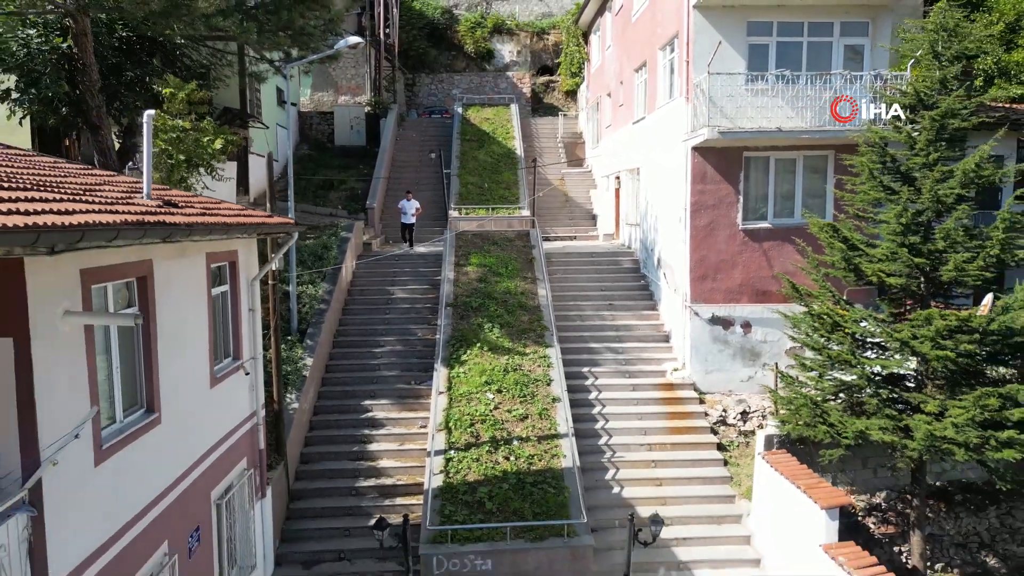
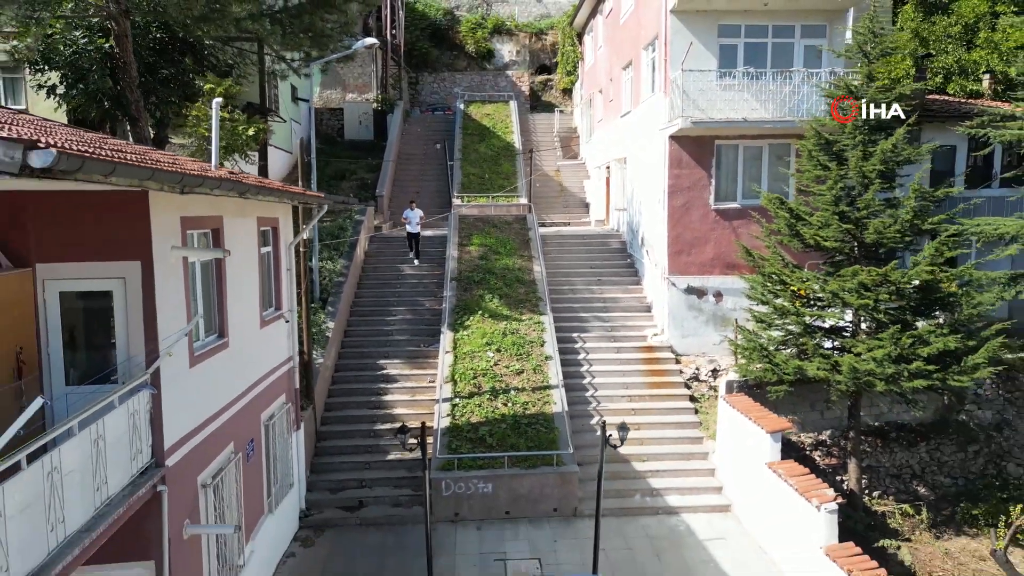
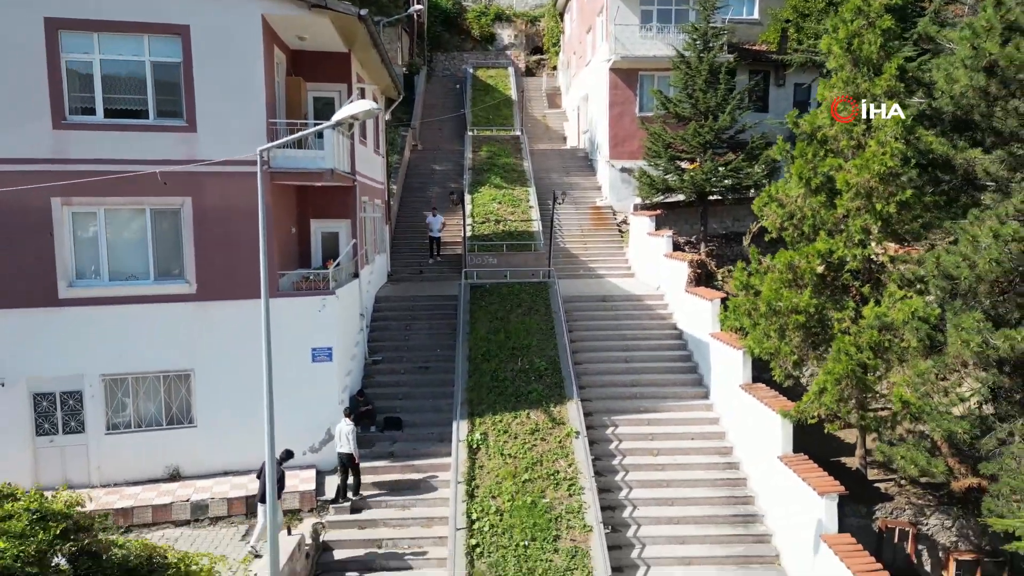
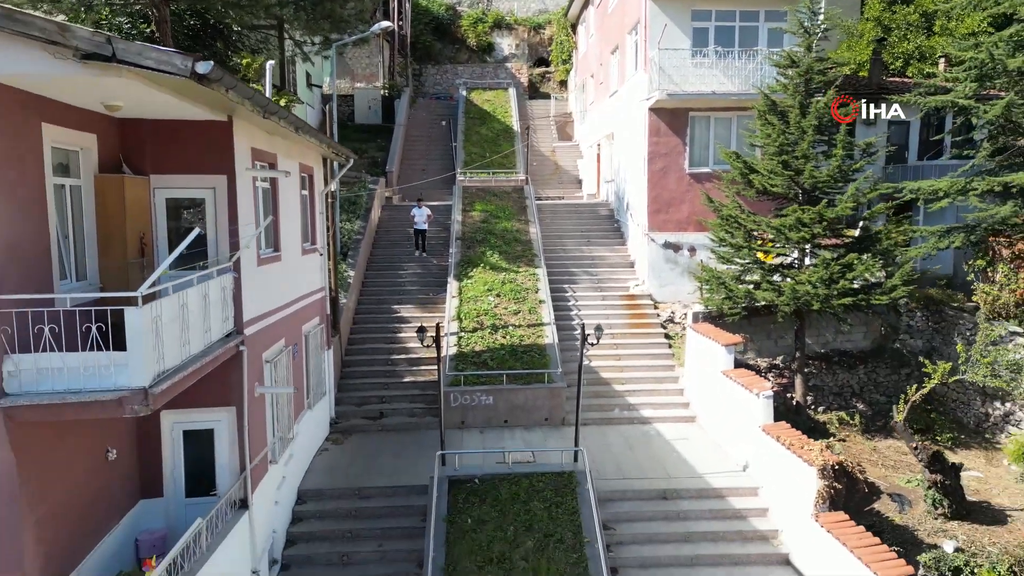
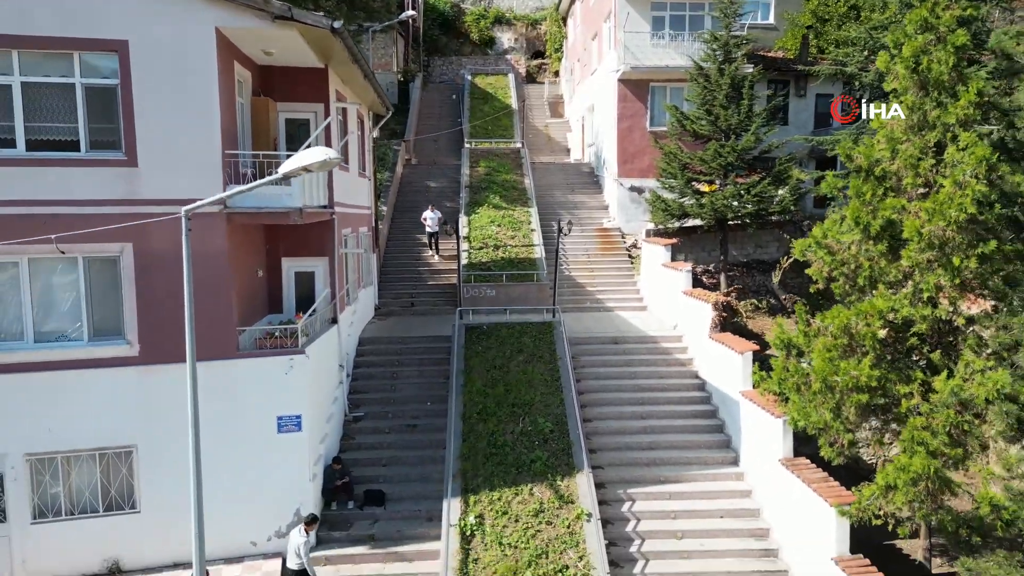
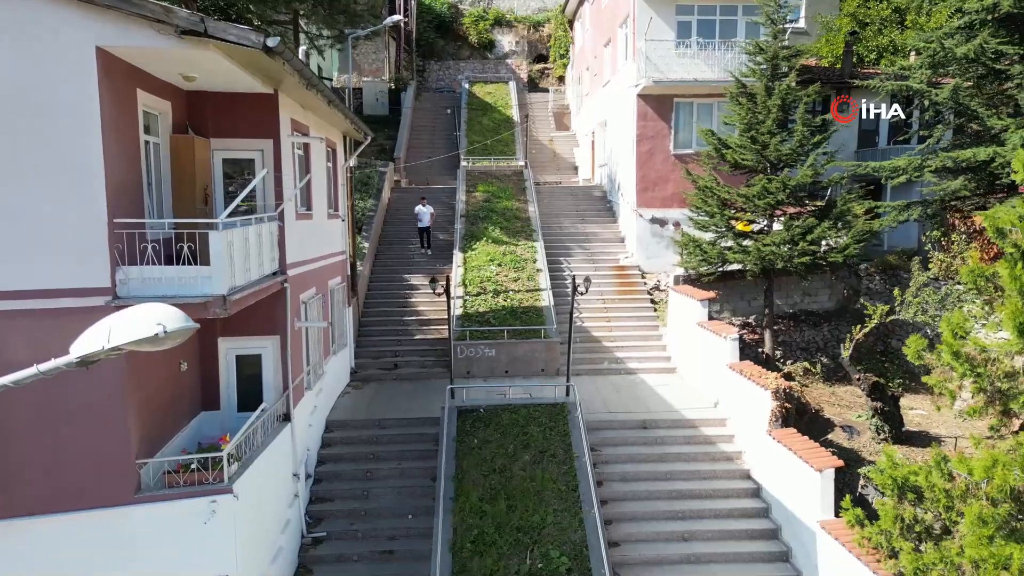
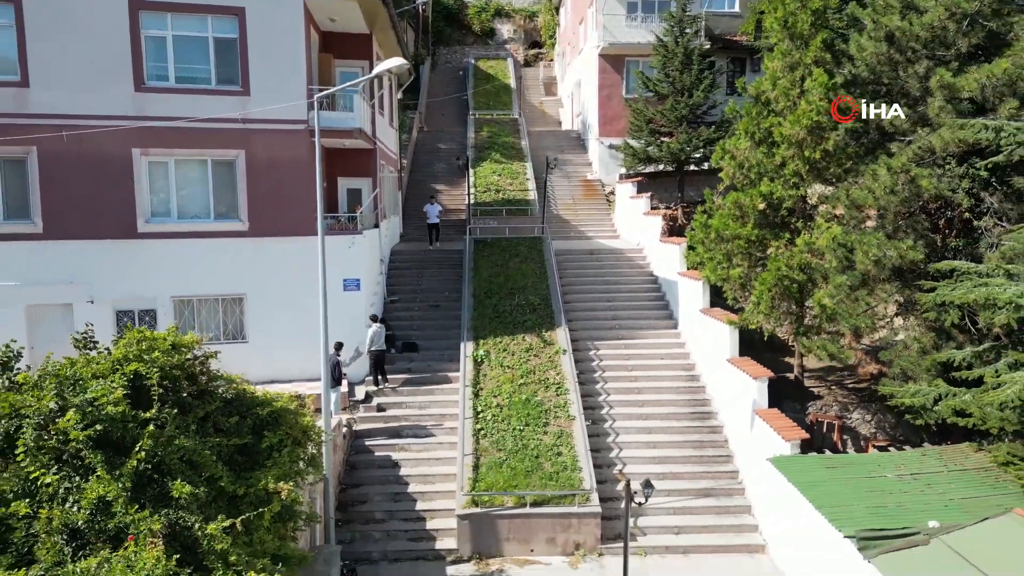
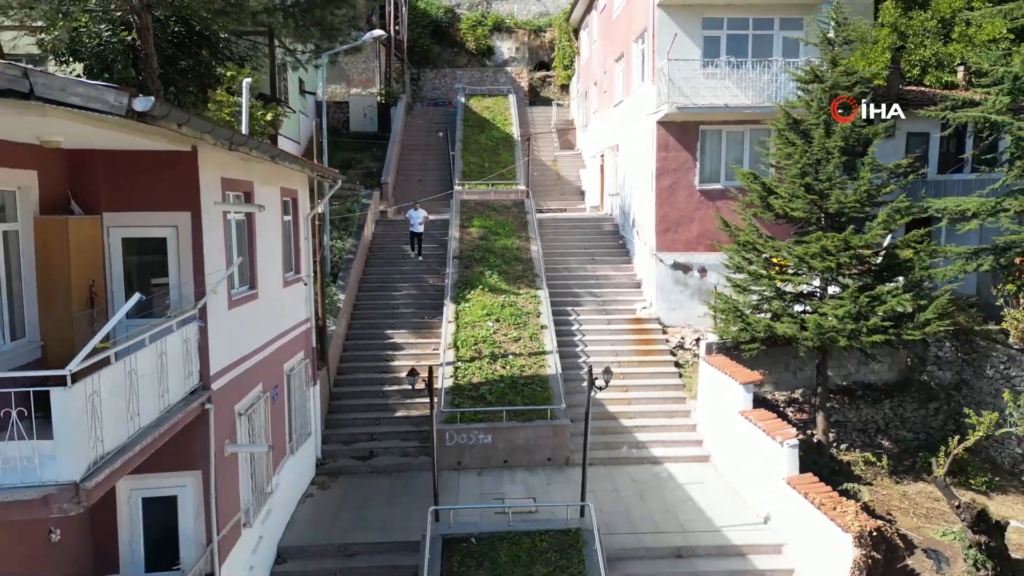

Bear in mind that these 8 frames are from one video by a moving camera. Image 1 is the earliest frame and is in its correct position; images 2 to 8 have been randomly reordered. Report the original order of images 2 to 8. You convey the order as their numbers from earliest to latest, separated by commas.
2, 8, 4, 6, 5, 3, 7
